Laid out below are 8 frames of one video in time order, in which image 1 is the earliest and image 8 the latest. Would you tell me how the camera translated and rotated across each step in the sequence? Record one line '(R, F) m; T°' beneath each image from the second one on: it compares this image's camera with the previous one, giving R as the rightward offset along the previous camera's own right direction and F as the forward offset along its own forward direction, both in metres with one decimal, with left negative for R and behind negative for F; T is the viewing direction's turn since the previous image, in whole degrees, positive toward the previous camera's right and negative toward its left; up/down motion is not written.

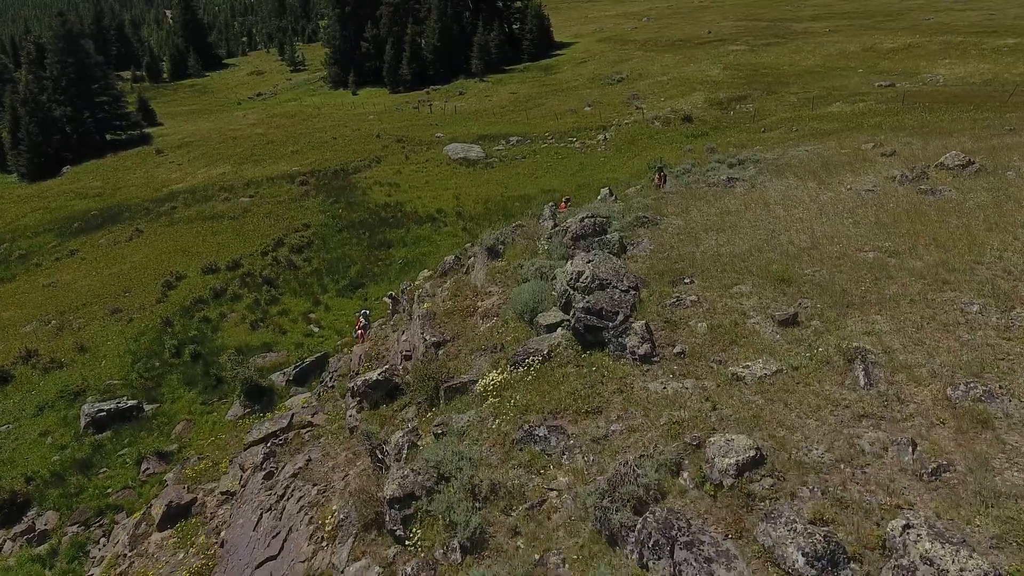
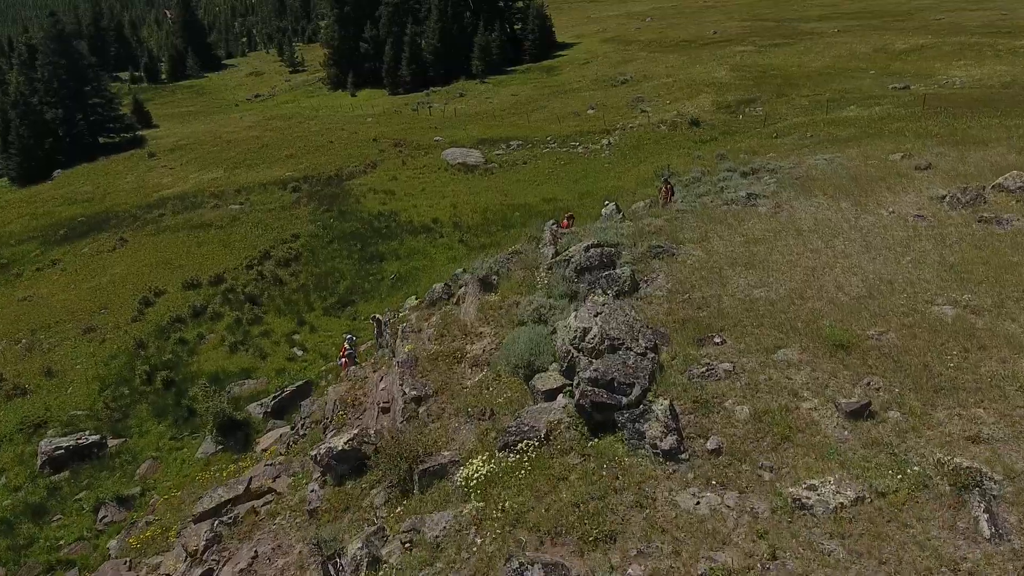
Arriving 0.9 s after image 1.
(+0.2, +2.0) m; 0°
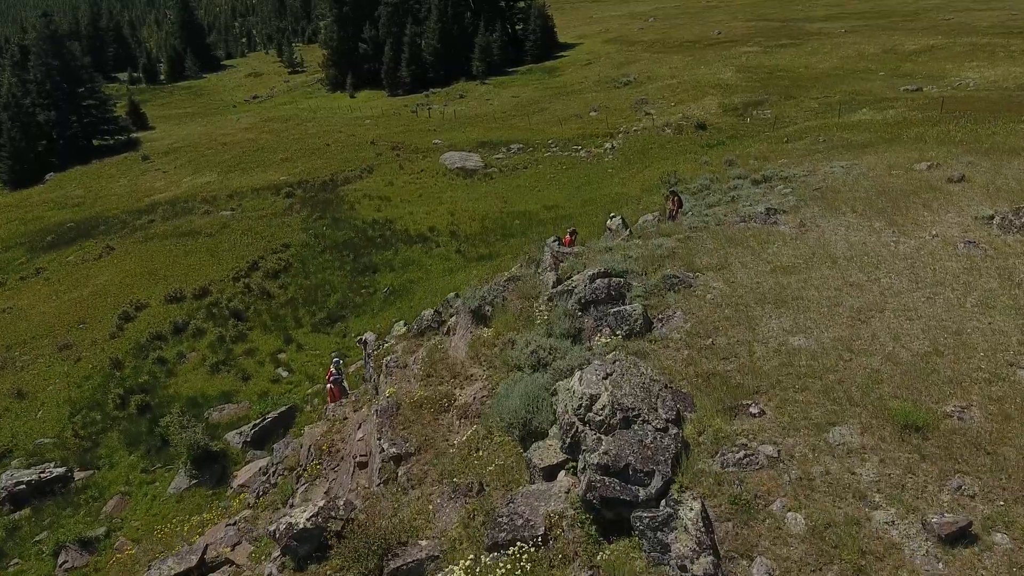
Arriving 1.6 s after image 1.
(+0.1, +1.6) m; 0°
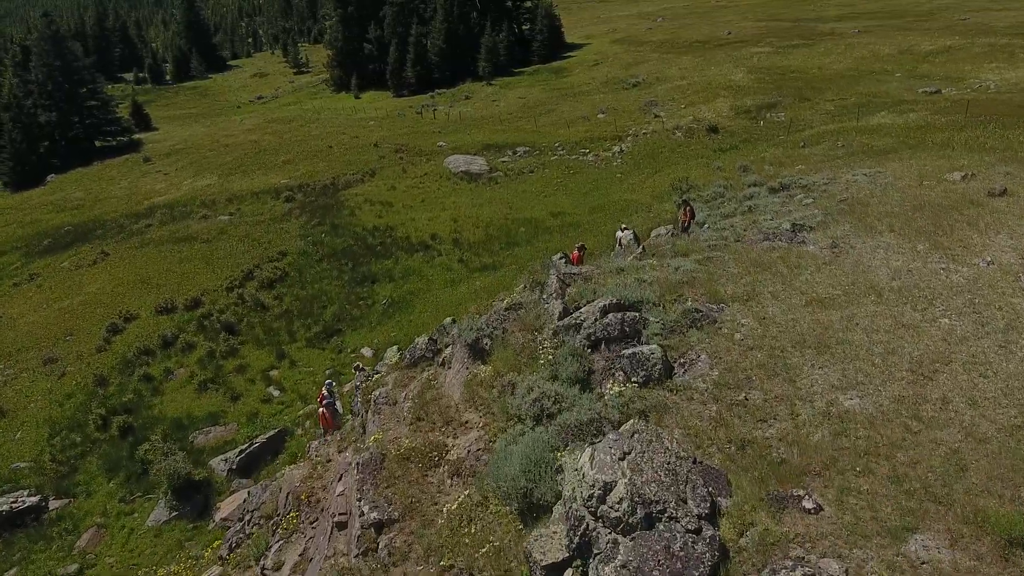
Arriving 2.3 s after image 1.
(+0.1, +1.4) m; -1°
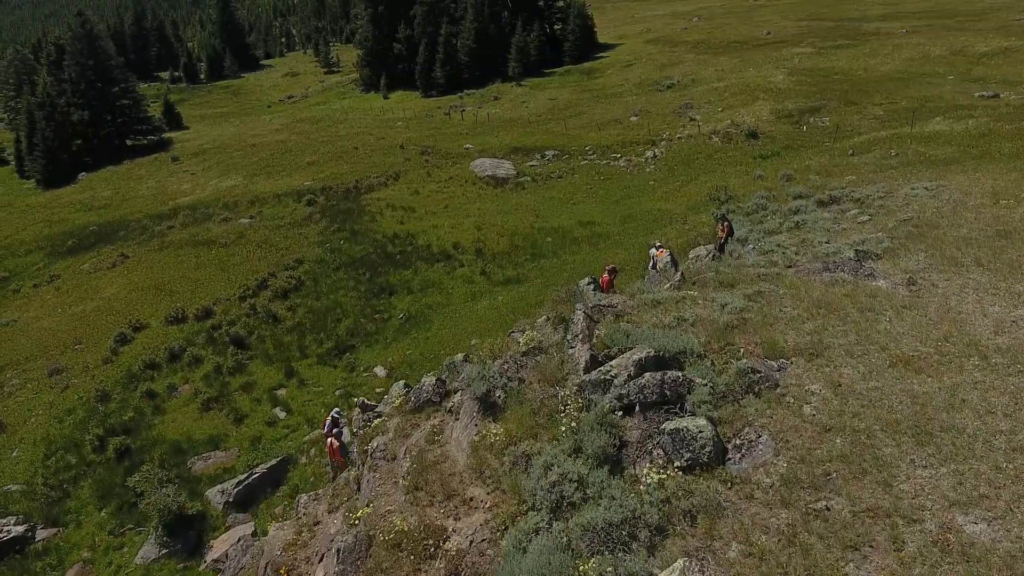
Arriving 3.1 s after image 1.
(+0.1, +1.8) m; -2°
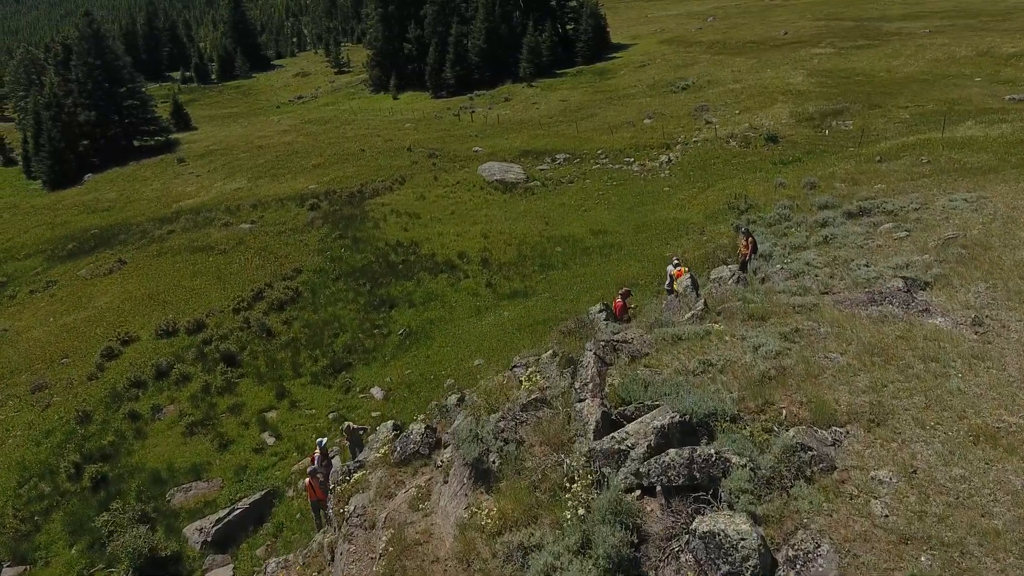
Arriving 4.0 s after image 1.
(+0.2, +1.6) m; -1°
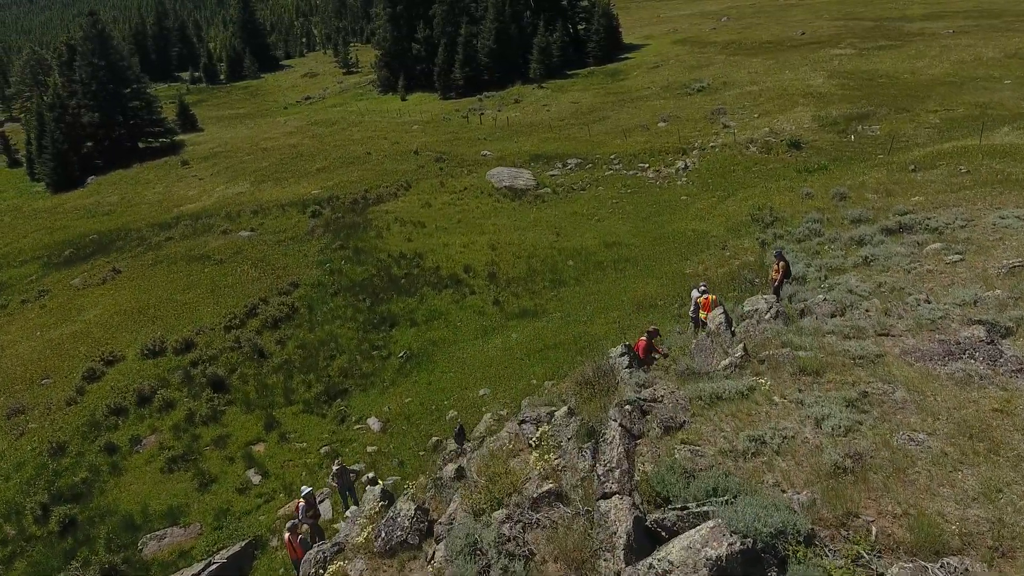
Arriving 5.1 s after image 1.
(0.0, +1.8) m; -1°
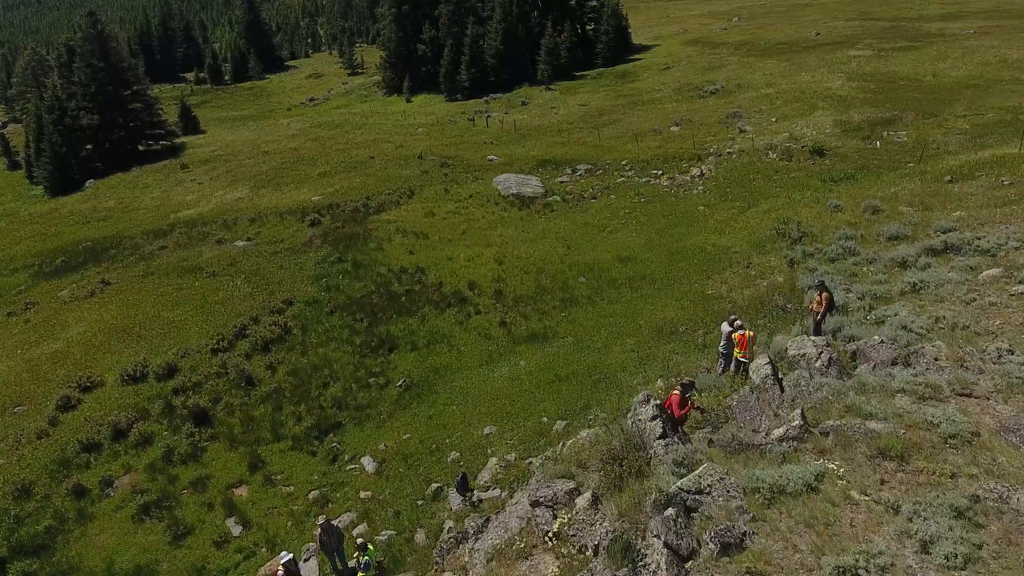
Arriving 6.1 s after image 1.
(-0.1, +1.9) m; -1°
